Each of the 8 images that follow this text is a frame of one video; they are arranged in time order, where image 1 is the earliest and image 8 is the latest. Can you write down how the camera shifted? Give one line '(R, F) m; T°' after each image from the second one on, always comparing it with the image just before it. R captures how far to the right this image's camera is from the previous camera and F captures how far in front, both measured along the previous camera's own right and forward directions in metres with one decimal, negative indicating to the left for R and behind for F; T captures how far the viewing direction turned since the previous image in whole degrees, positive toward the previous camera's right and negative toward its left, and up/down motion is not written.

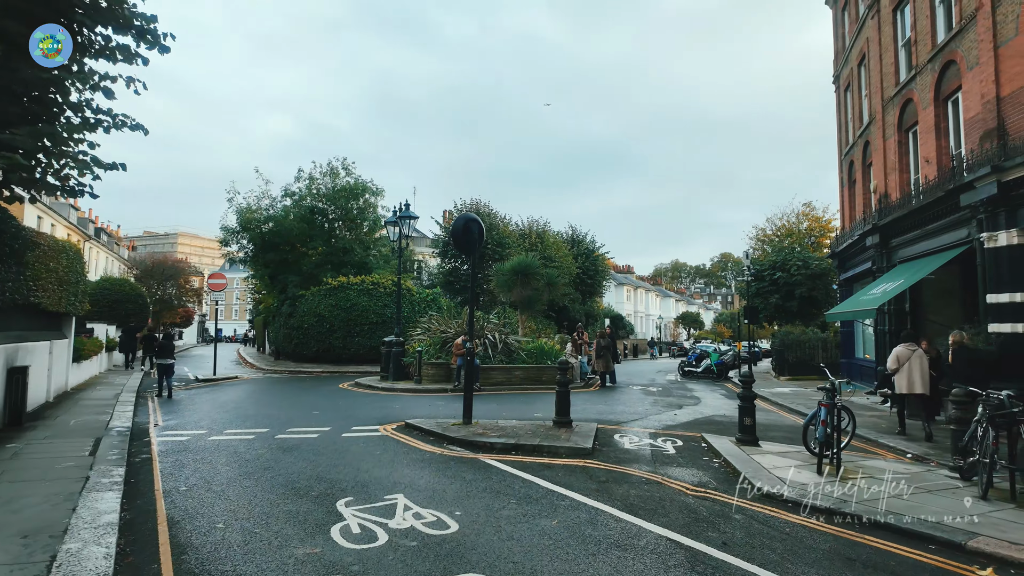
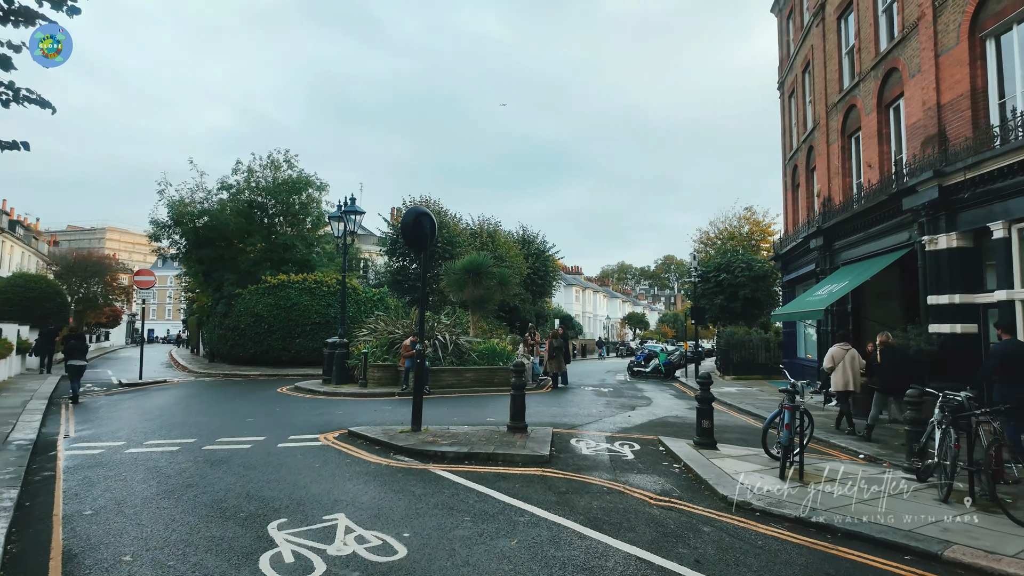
(-0.1, +0.4) m; +5°
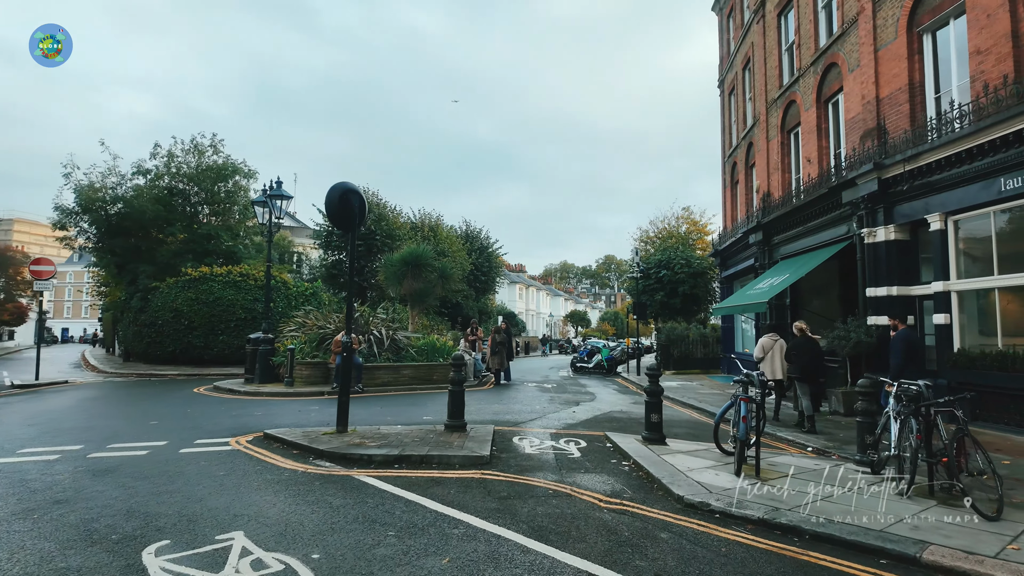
(+0.1, +0.6) m; +6°
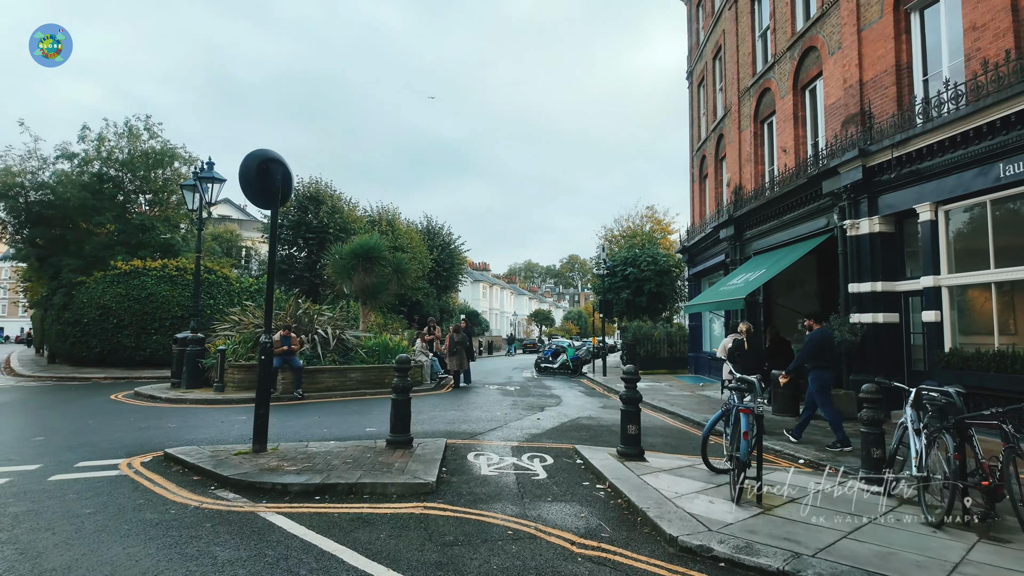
(+0.1, +1.1) m; +4°
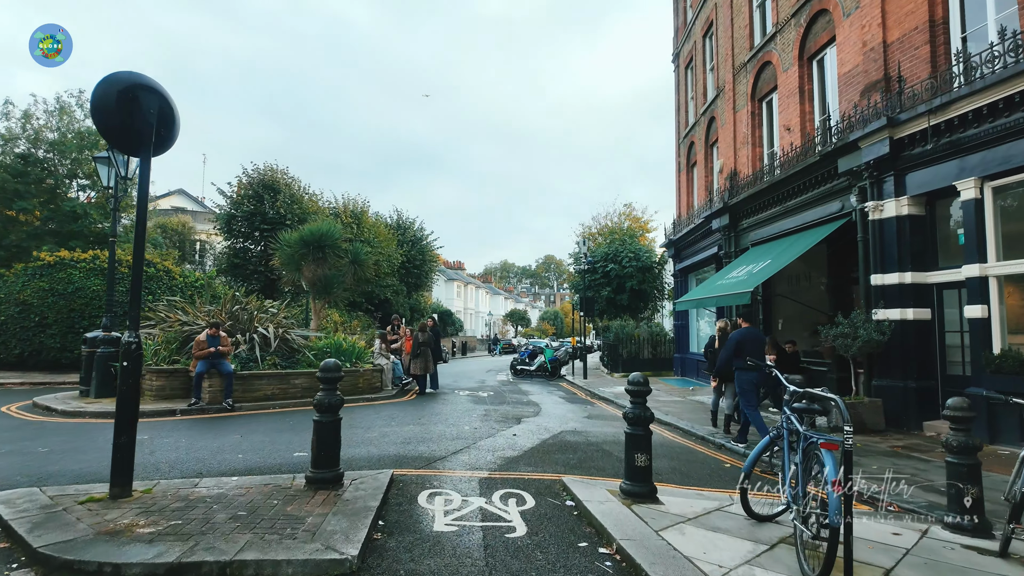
(+0.1, +1.6) m; +2°
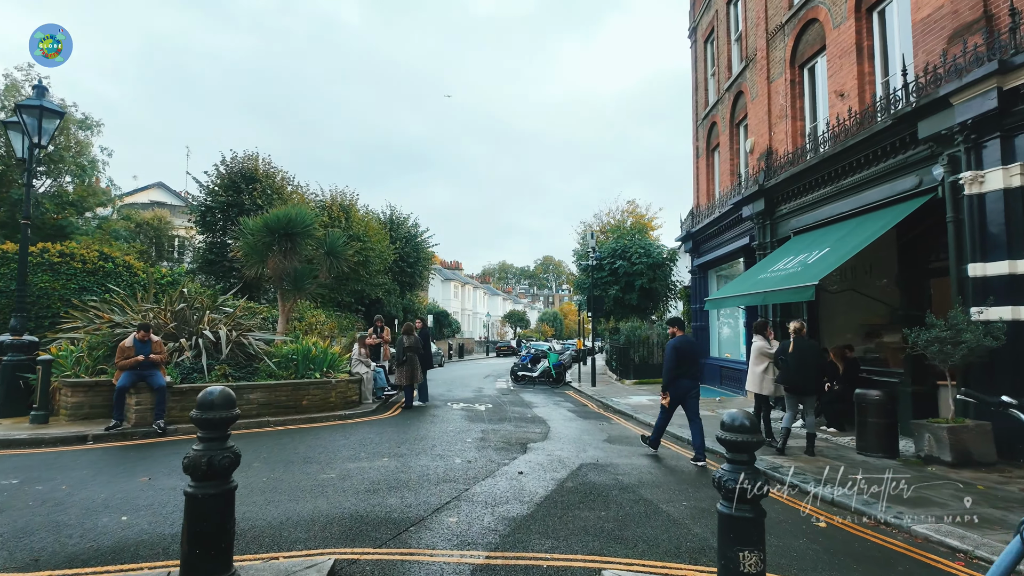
(-0.1, +1.9) m; 0°
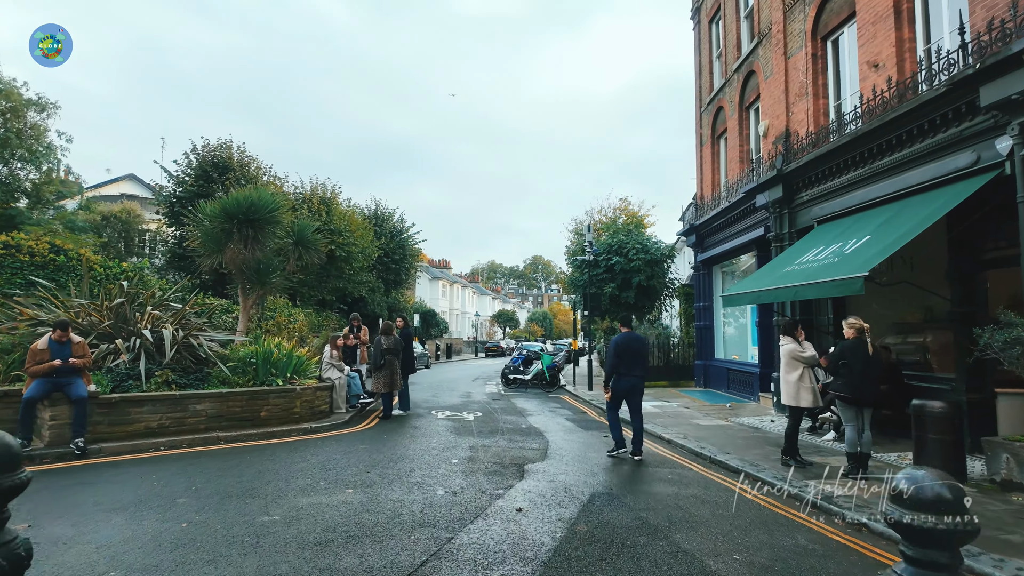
(-0.1, +1.3) m; +1°
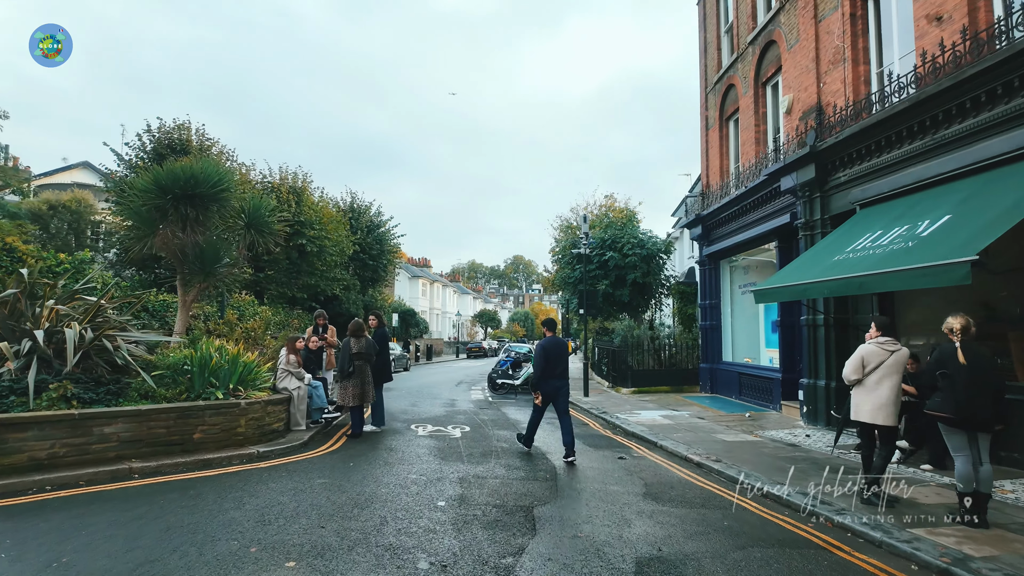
(-0.2, +1.6) m; +2°
